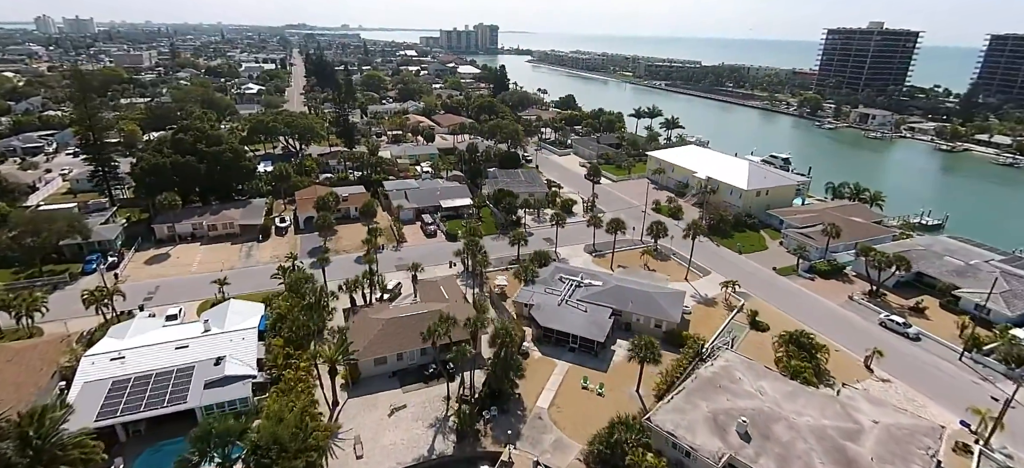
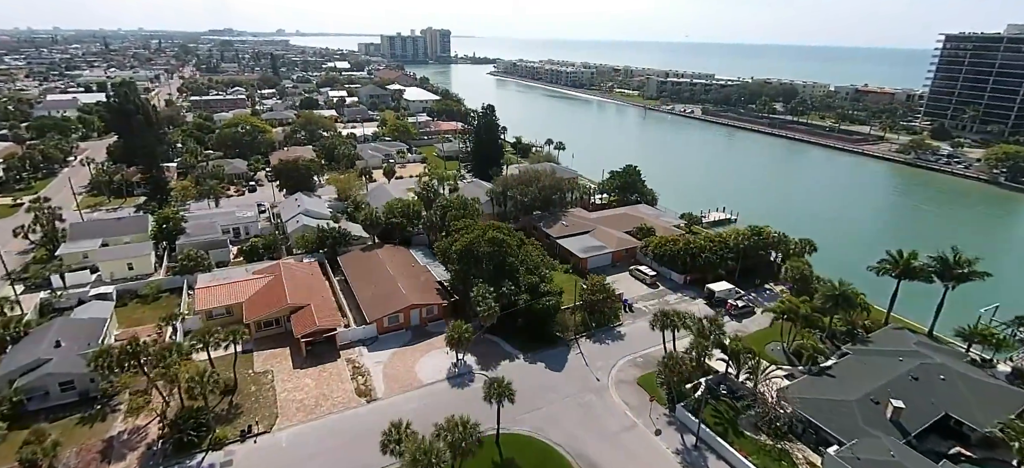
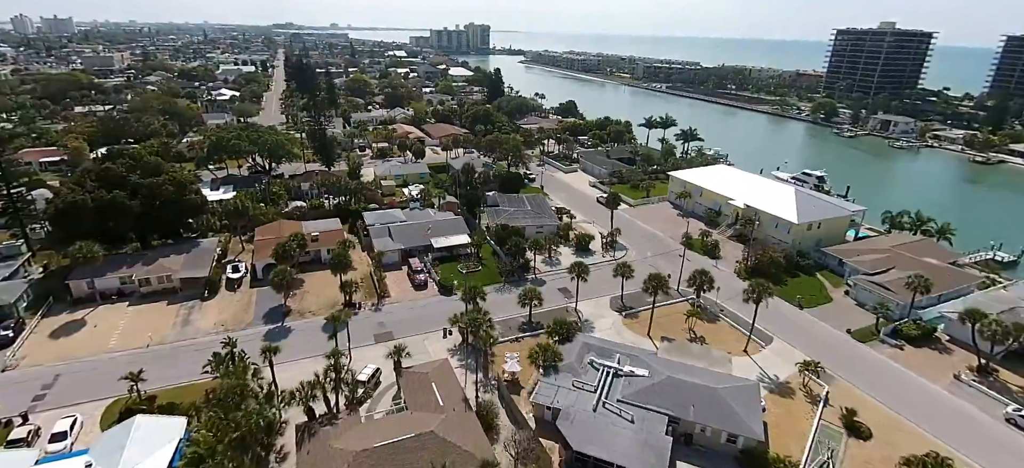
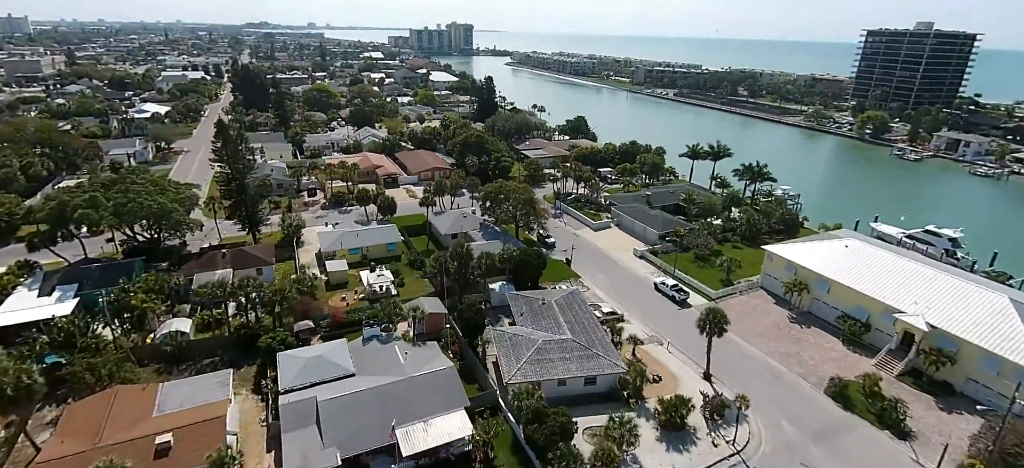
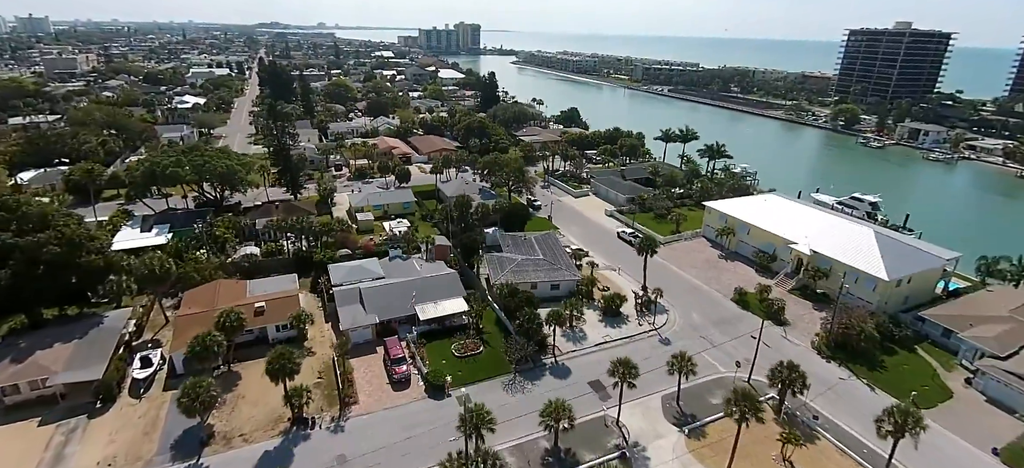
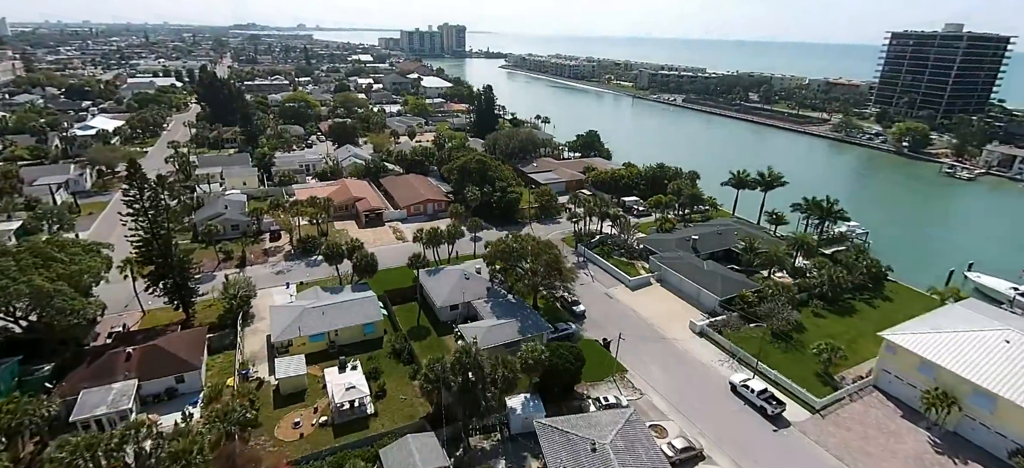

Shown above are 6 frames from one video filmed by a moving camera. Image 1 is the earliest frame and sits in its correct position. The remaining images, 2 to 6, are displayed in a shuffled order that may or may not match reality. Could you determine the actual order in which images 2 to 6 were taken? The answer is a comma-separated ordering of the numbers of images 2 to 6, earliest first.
3, 5, 4, 6, 2
